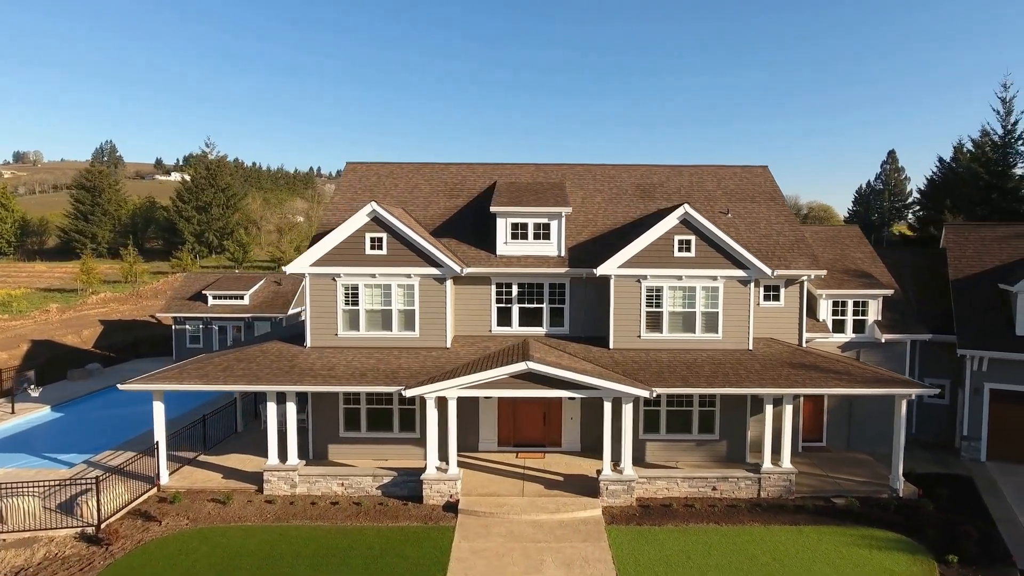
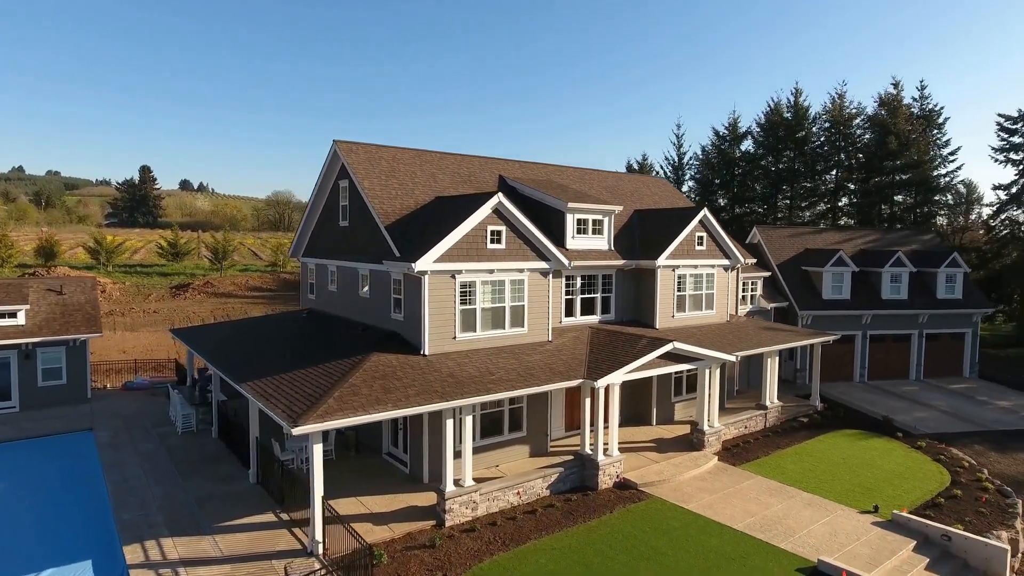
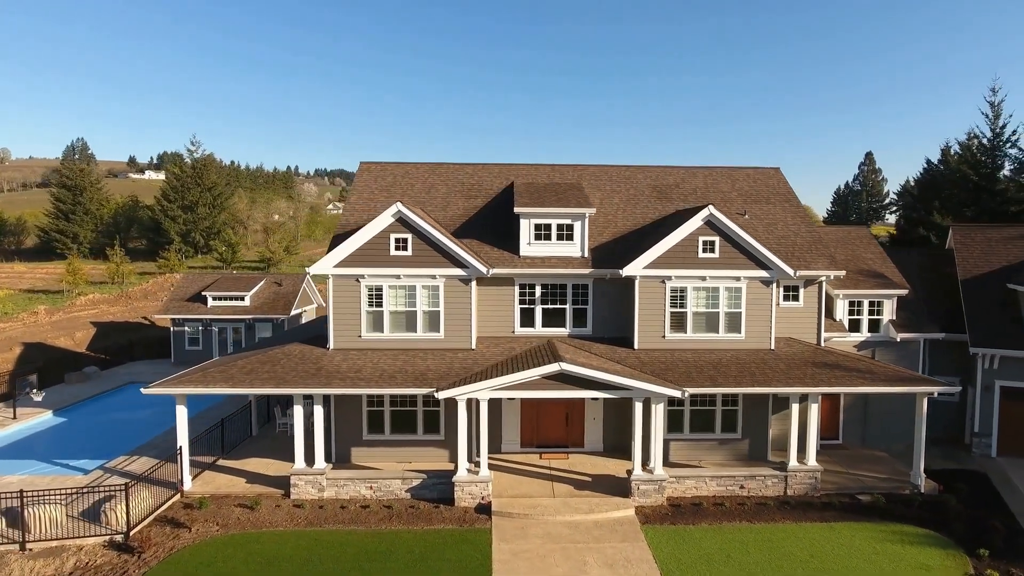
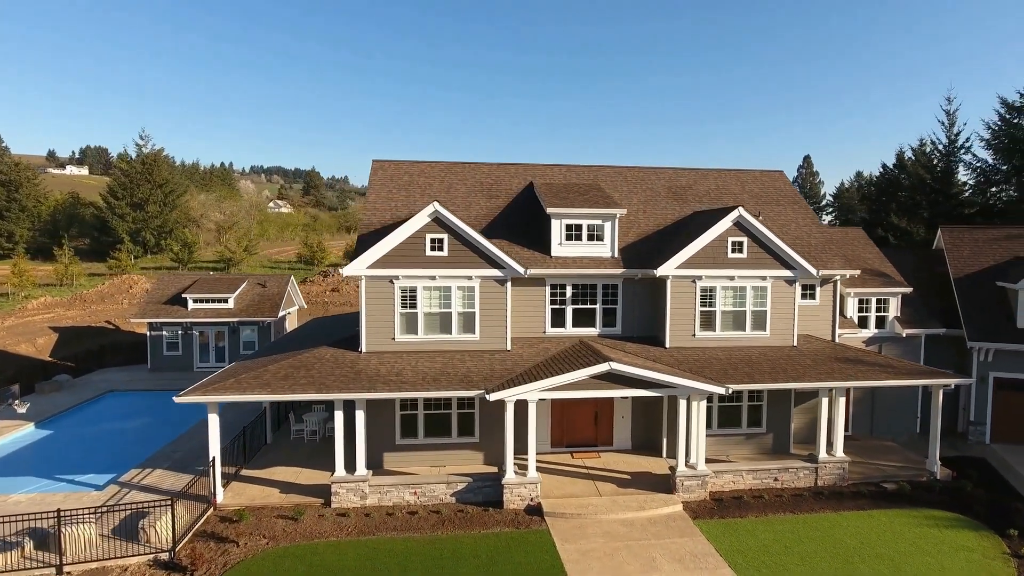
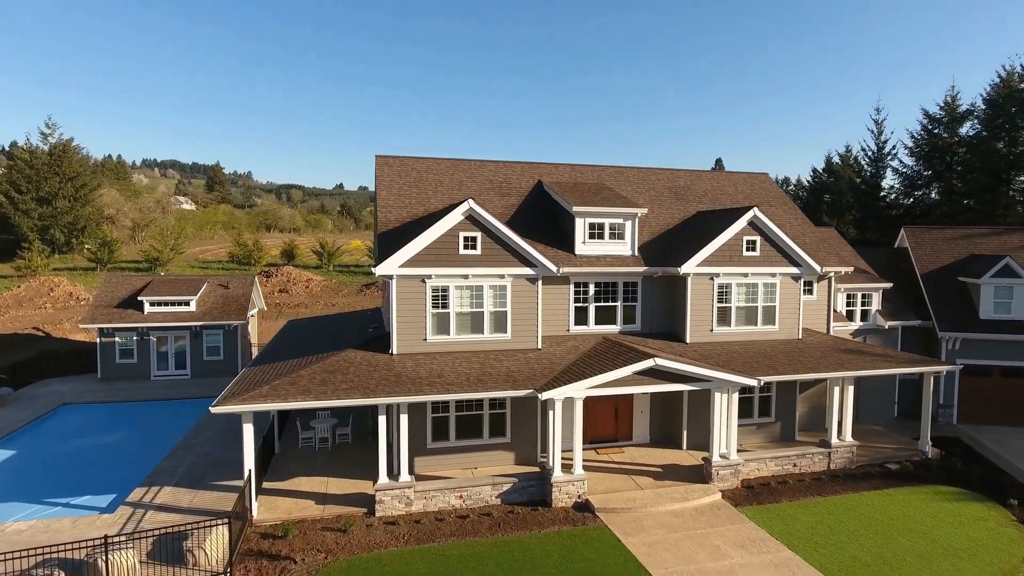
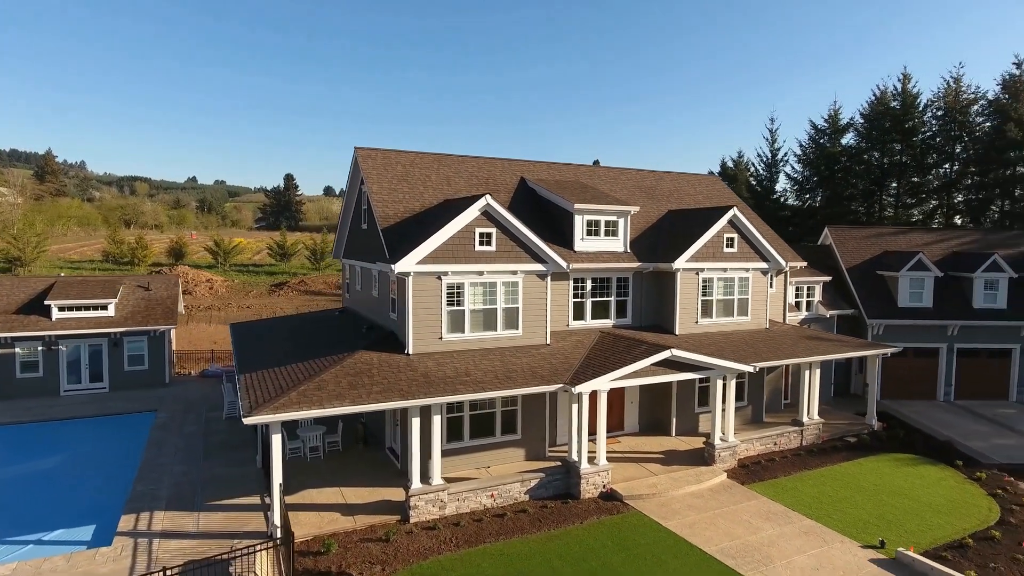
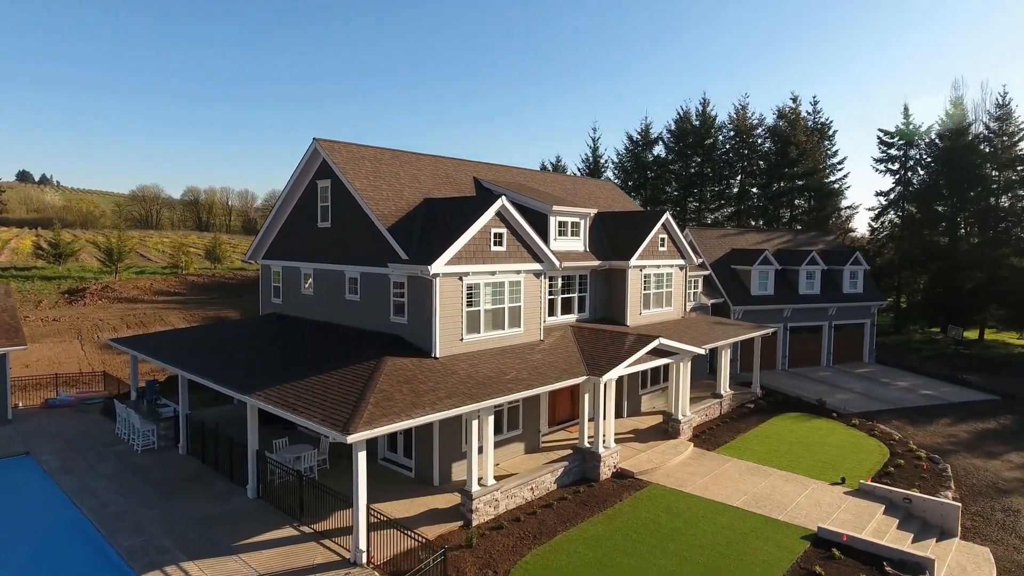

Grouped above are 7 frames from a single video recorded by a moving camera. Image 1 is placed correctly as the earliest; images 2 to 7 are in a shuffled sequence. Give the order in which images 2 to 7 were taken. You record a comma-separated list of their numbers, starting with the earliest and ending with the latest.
3, 4, 5, 6, 2, 7
